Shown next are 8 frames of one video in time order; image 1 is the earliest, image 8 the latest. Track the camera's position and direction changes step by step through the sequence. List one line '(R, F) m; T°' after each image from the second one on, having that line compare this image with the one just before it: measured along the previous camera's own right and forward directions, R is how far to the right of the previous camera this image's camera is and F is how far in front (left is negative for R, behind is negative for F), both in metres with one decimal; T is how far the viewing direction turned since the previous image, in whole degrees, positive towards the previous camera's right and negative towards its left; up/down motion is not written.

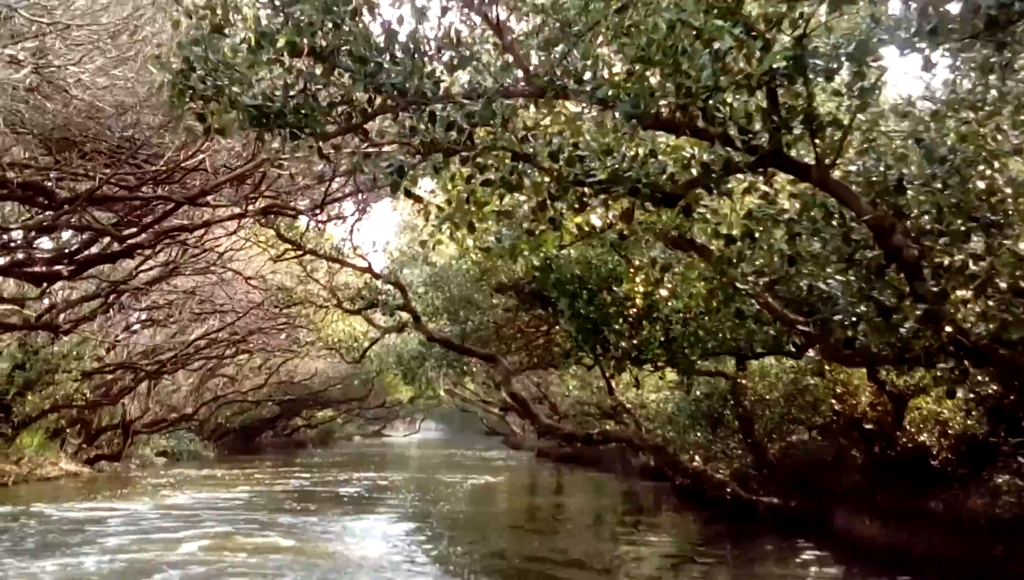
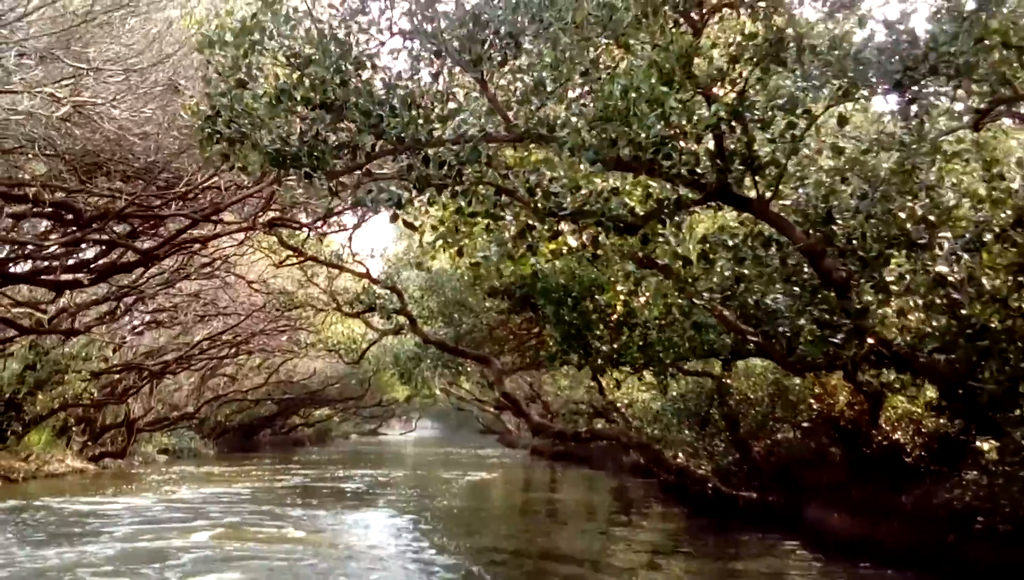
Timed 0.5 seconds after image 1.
(+0.1, -1.0) m; 0°
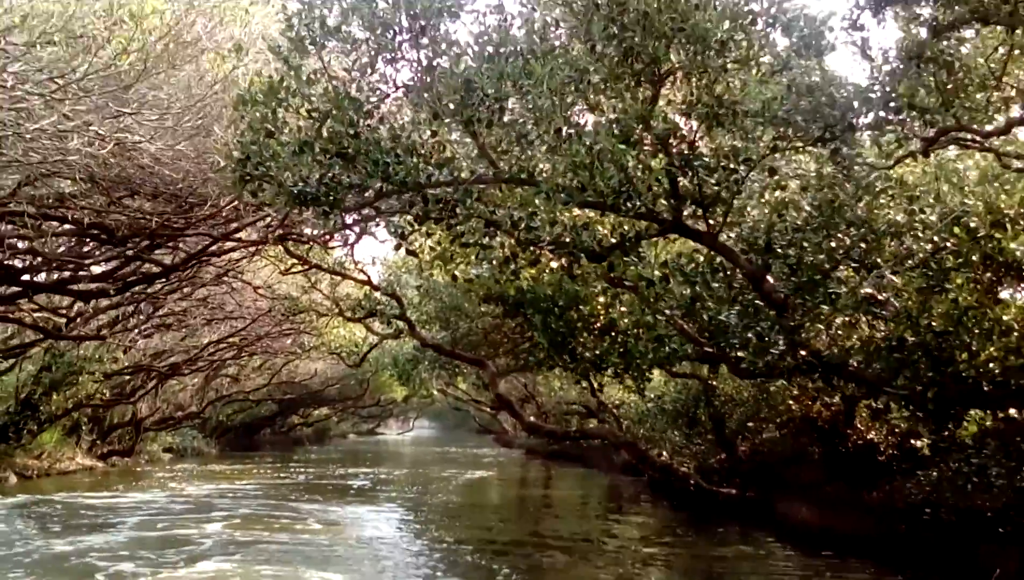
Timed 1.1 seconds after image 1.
(+0.1, -1.3) m; 0°
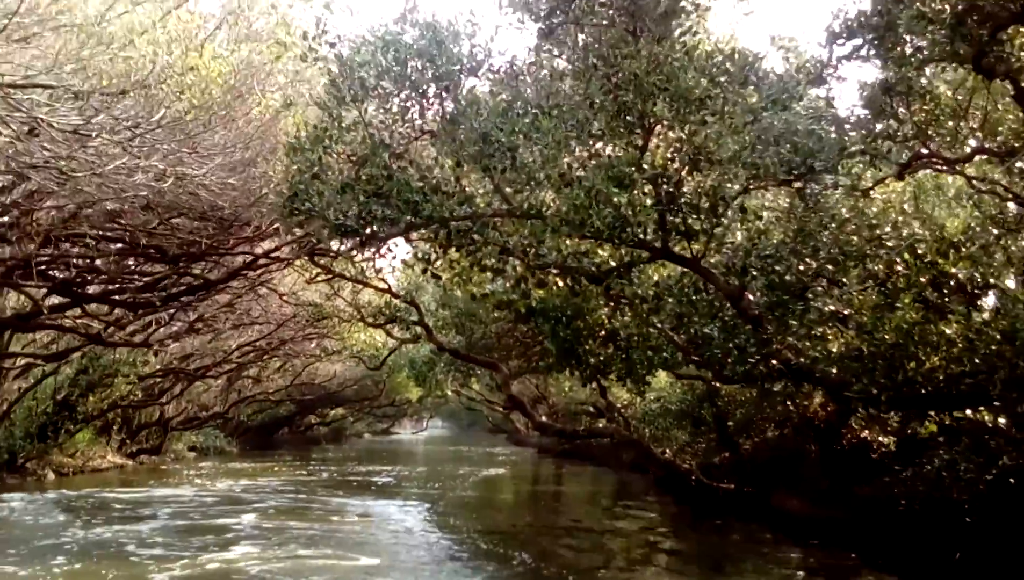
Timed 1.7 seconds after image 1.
(0.0, -1.4) m; -1°
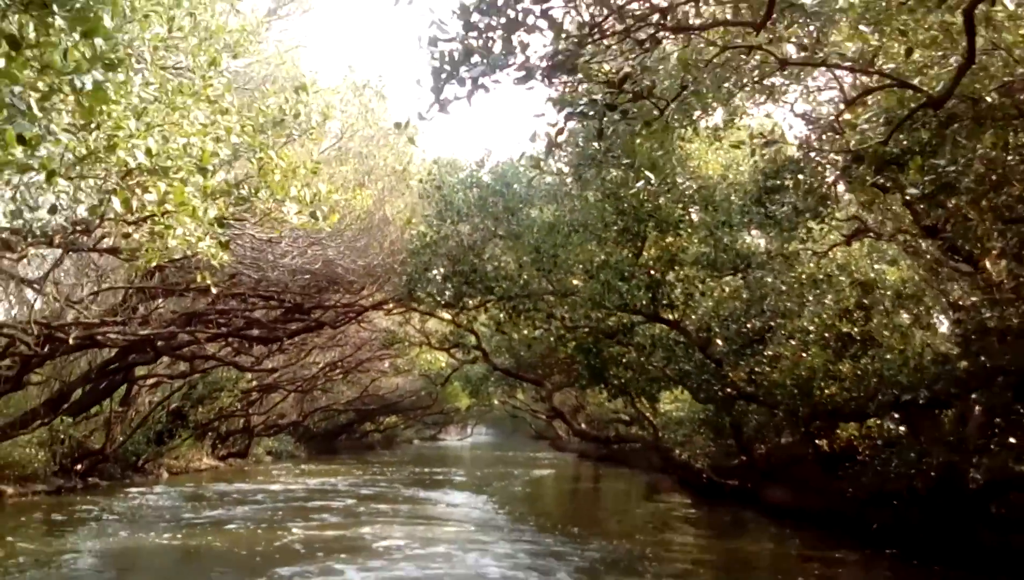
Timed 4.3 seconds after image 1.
(0.0, -5.3) m; -2°
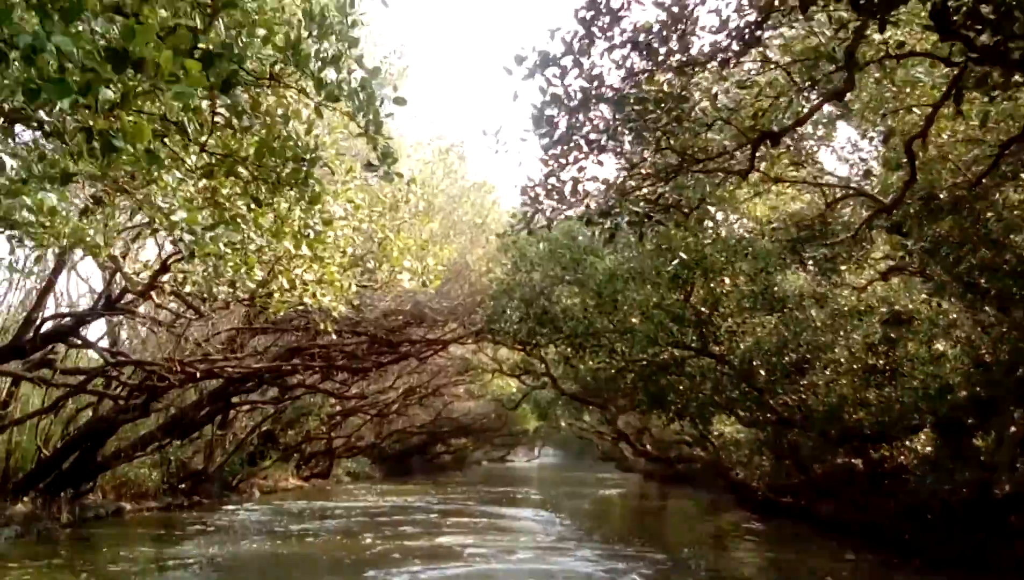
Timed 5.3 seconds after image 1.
(0.0, -2.4) m; -3°
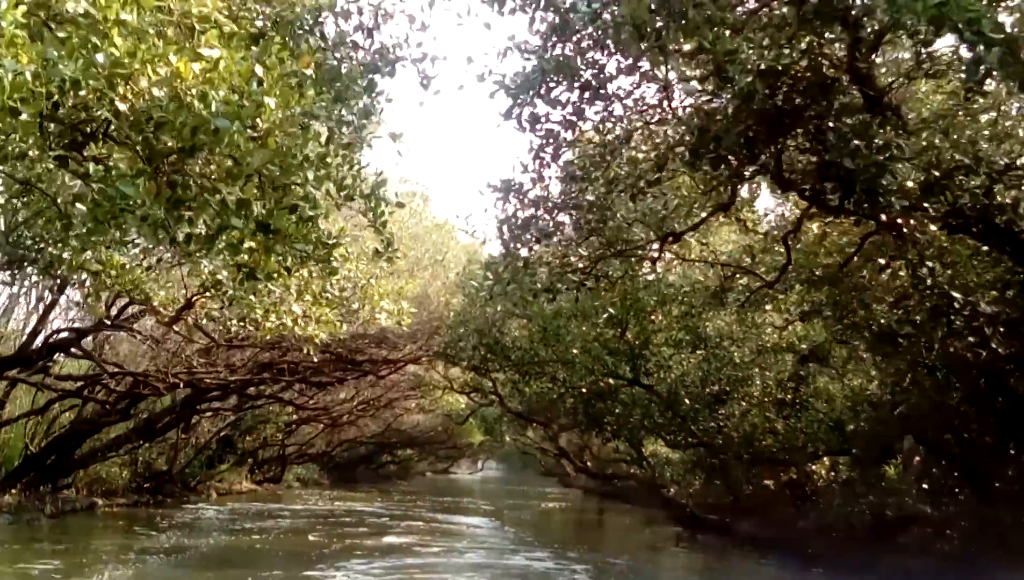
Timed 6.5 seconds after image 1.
(-0.1, -2.3) m; +2°
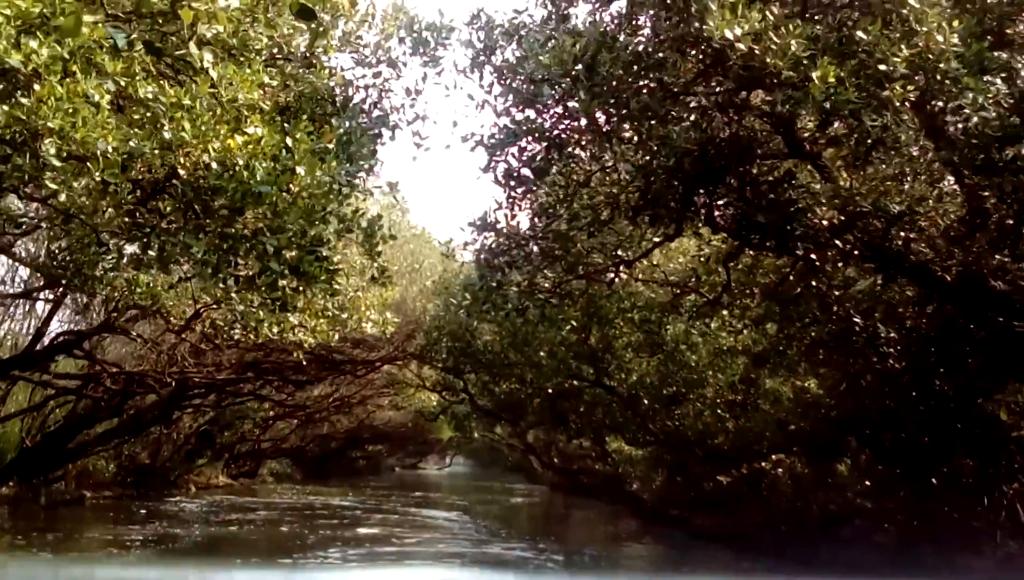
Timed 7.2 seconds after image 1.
(-0.1, -1.6) m; +1°
